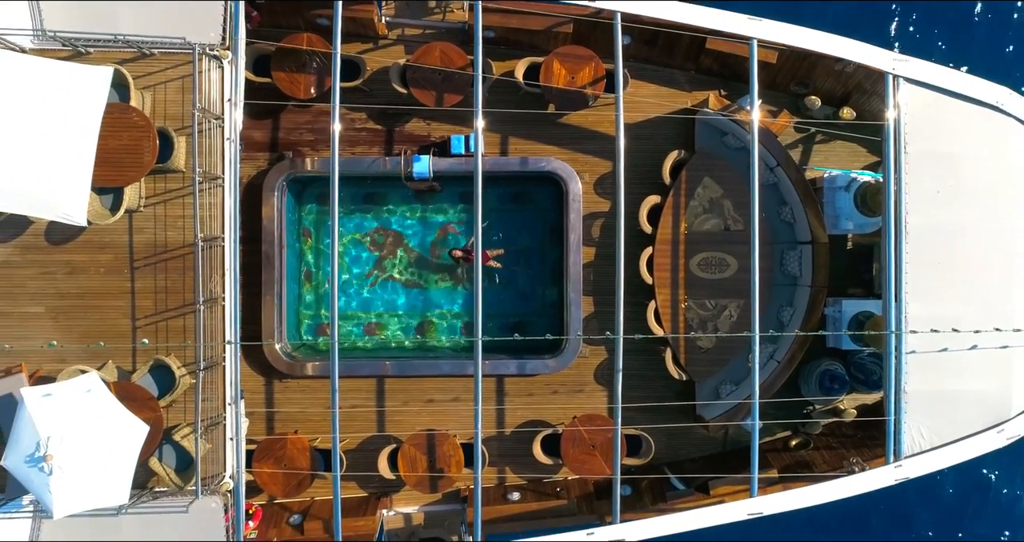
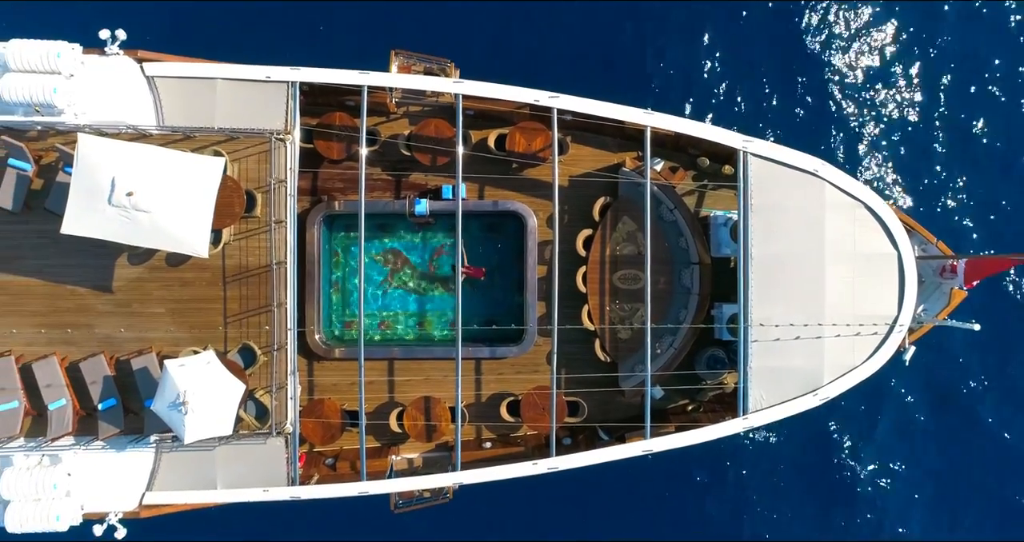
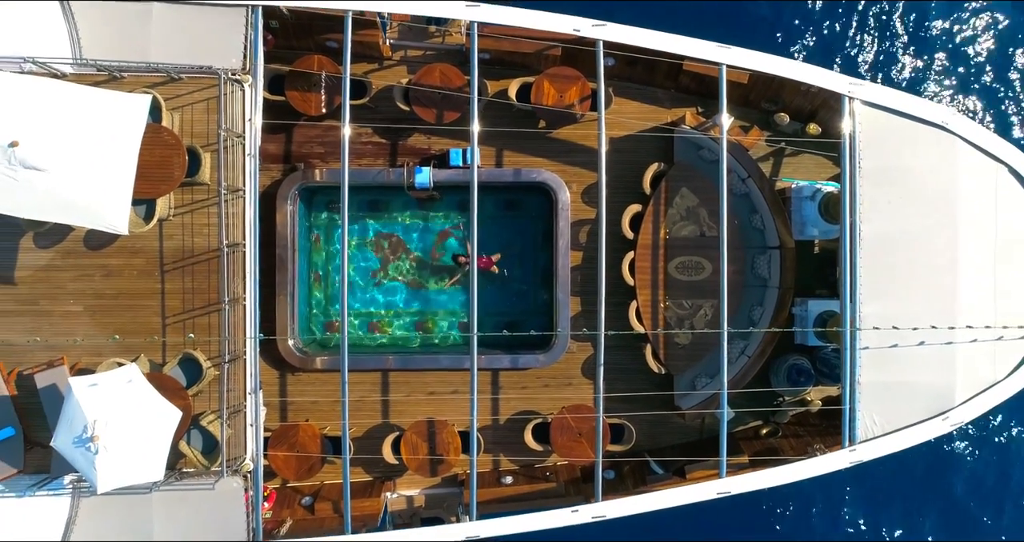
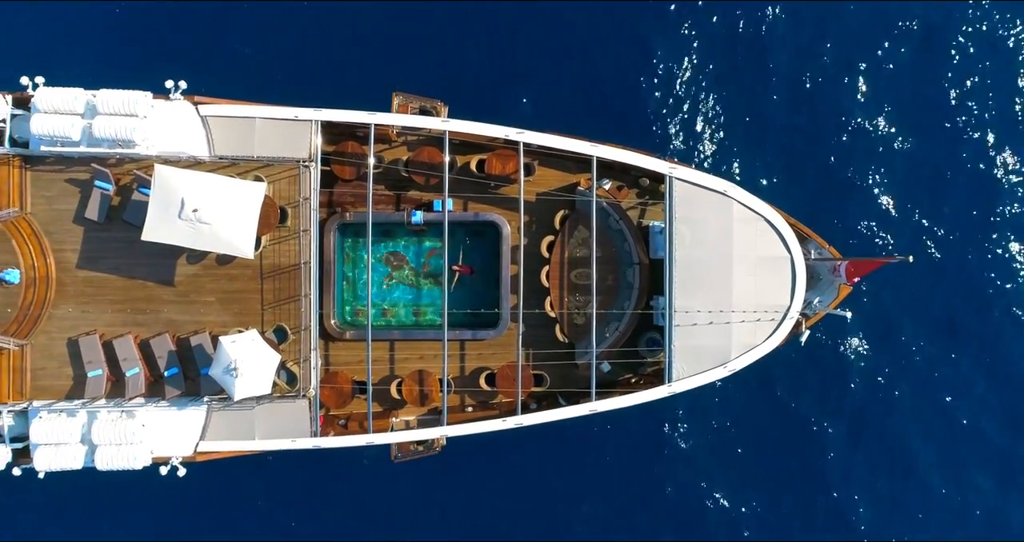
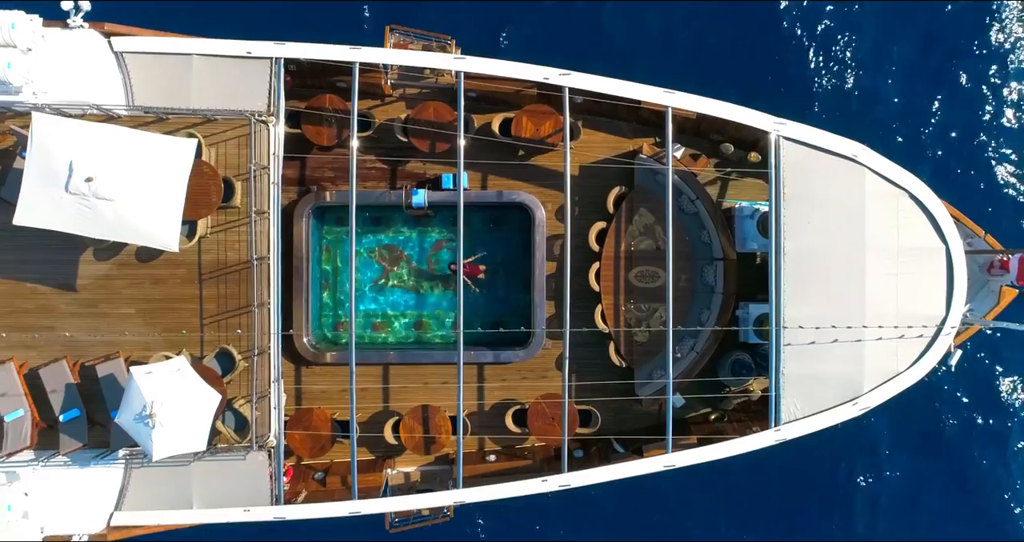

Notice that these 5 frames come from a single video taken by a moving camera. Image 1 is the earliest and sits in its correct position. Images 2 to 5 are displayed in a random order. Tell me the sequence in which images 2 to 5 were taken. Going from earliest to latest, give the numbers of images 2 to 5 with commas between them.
3, 5, 2, 4
